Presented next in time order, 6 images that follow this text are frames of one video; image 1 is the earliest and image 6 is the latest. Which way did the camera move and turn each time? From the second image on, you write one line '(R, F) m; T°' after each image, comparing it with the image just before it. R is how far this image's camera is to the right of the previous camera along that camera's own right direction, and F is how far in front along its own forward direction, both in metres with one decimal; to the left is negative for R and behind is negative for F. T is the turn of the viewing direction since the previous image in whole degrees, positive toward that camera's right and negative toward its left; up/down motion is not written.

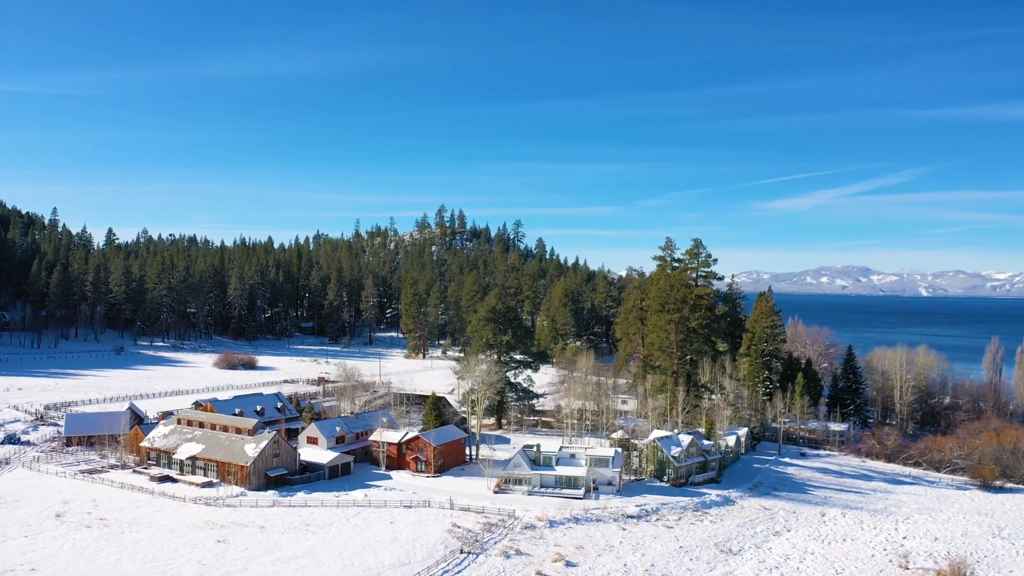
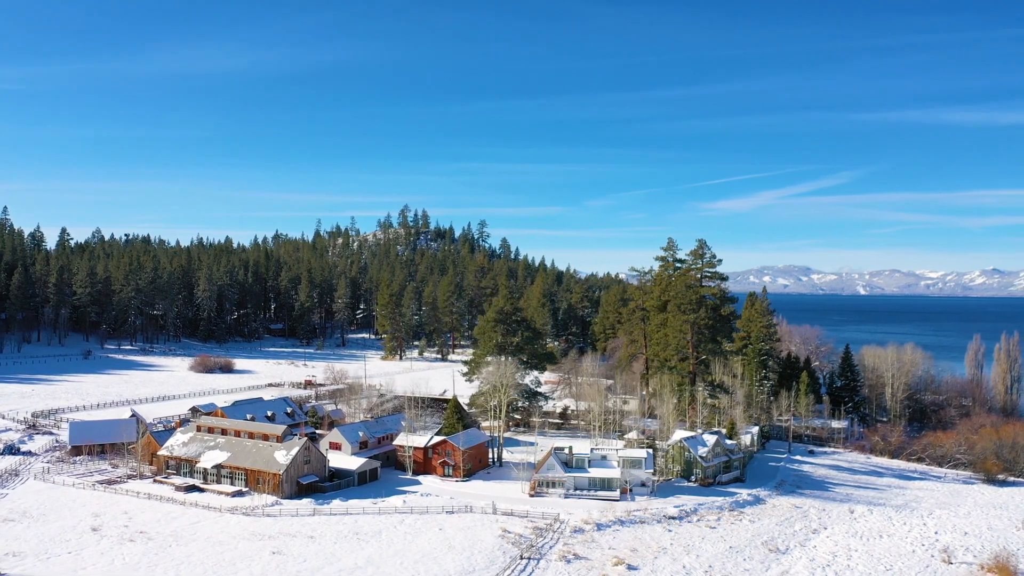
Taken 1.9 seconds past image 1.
(-3.7, +0.5) m; +3°
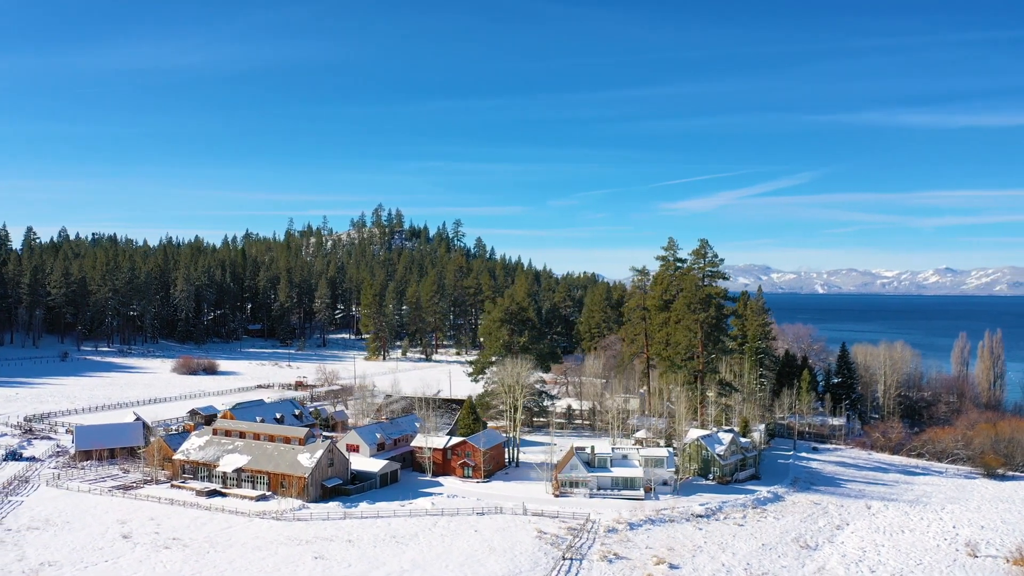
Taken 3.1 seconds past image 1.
(-2.5, +0.2) m; +2°
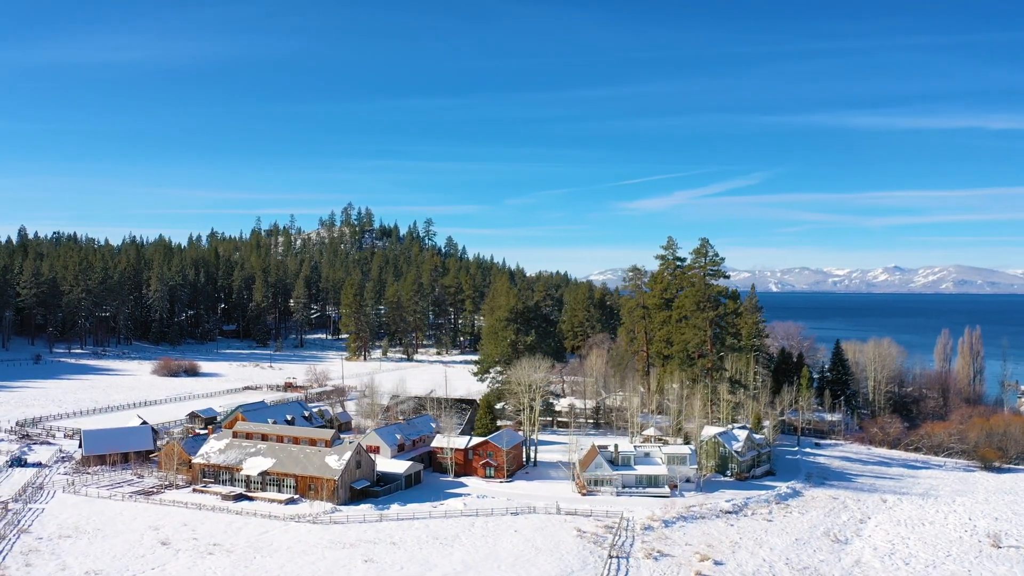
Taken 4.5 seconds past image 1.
(-2.8, +0.2) m; +2°
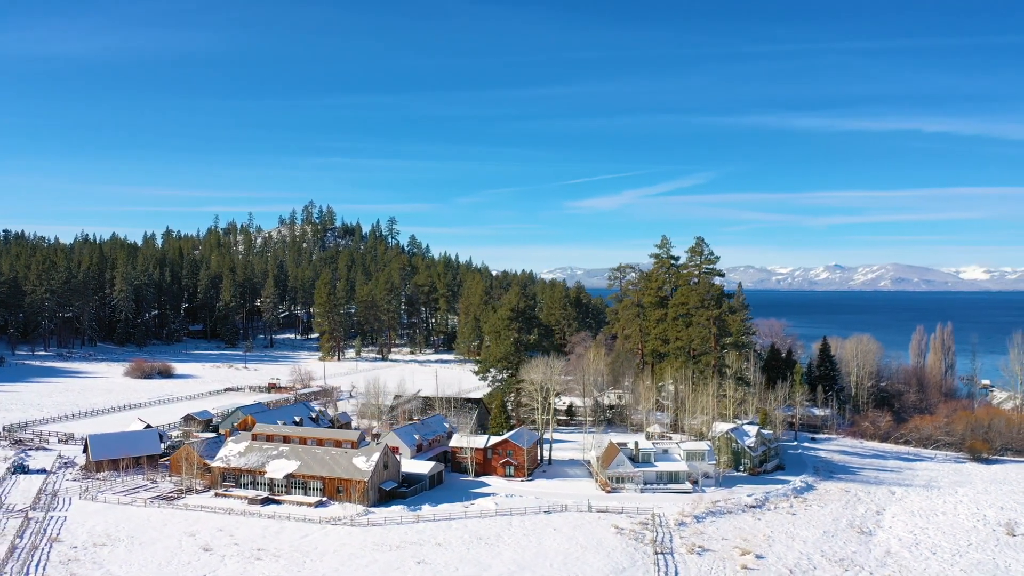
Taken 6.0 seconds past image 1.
(-3.1, +0.1) m; +3°
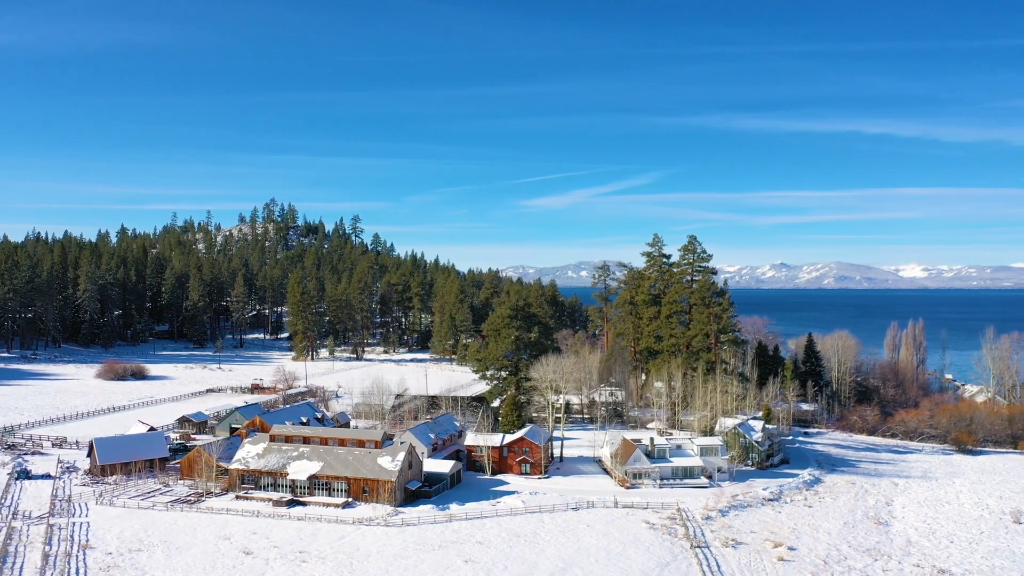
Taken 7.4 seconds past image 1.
(-2.8, 0.0) m; +3°
